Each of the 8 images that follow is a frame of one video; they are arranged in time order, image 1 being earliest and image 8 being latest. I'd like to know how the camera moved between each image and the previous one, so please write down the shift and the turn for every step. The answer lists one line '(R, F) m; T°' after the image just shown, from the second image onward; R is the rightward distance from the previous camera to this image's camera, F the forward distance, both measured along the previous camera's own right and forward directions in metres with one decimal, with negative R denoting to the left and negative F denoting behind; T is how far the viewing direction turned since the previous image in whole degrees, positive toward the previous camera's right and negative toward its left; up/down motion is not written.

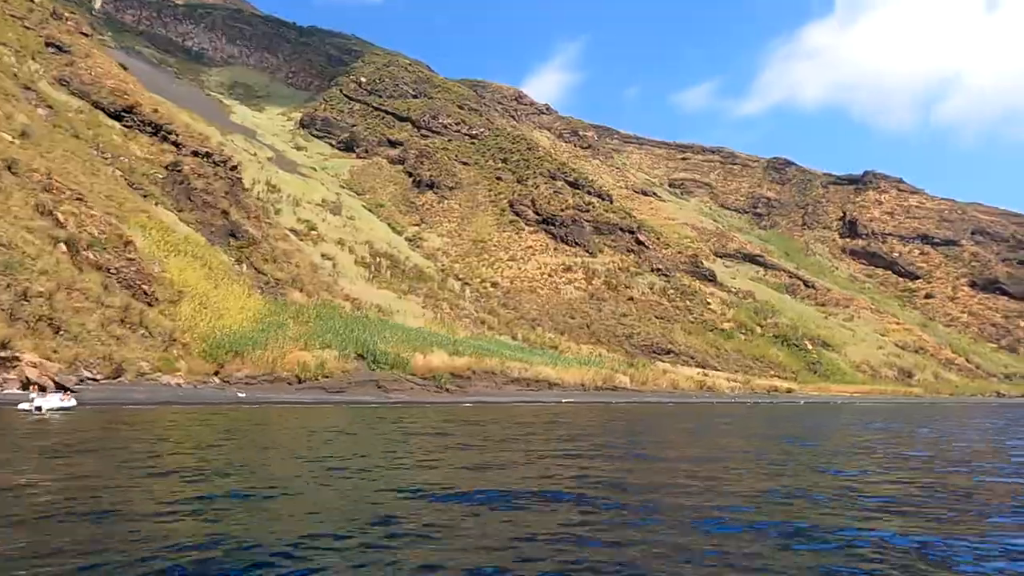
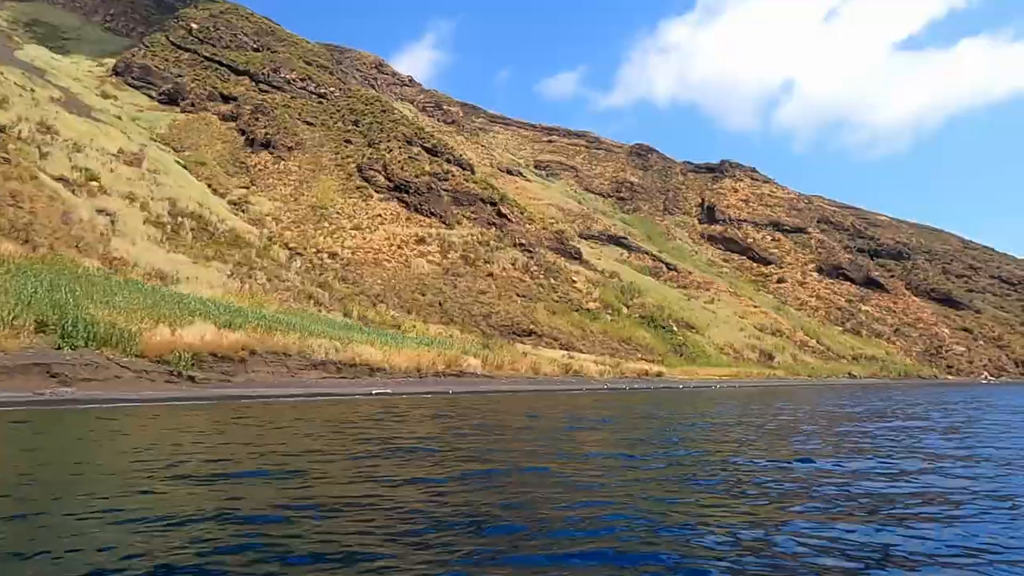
(+1.8, +6.8) m; +11°
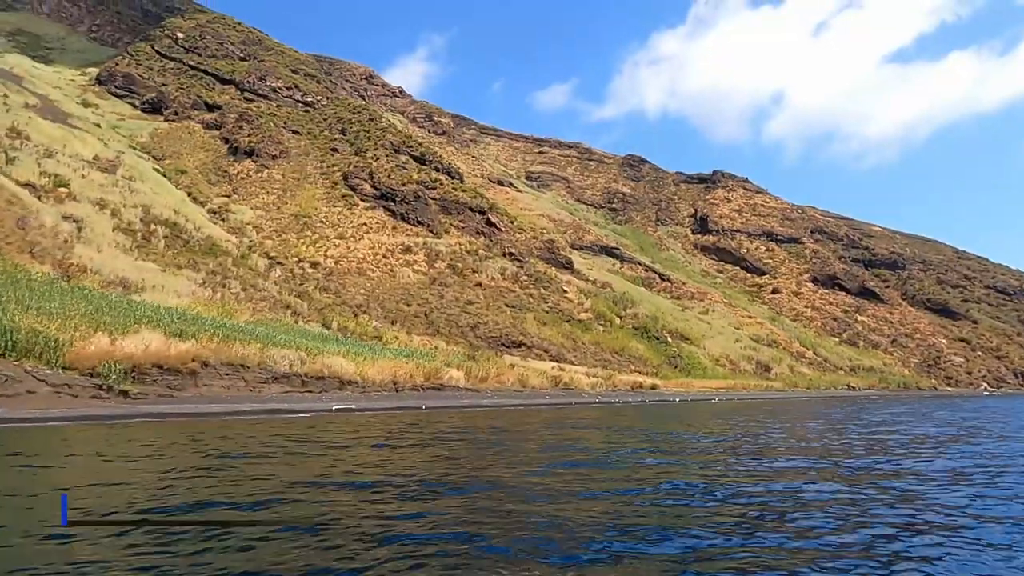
(+0.3, +1.6) m; +1°
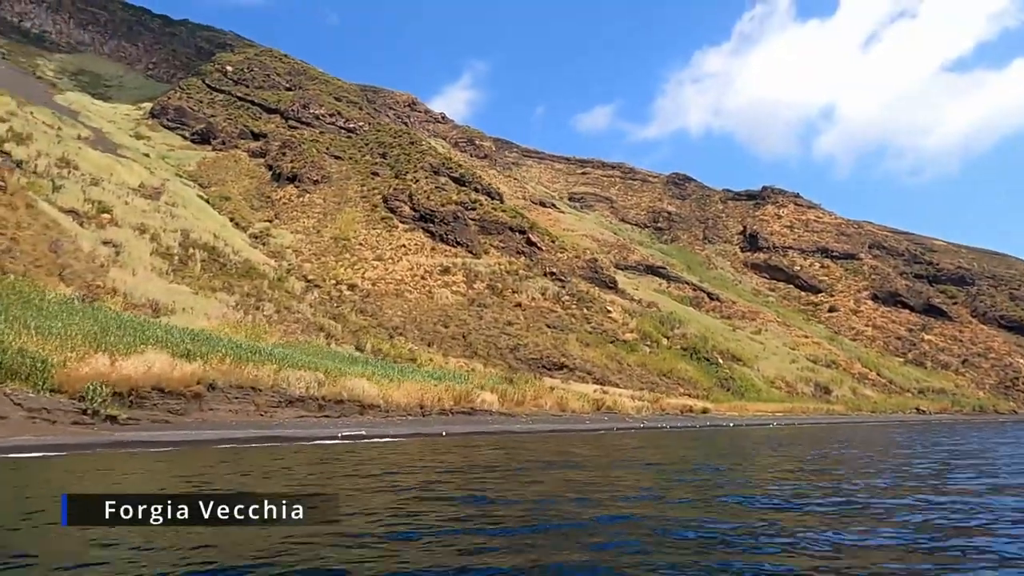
(+0.3, +1.6) m; -4°
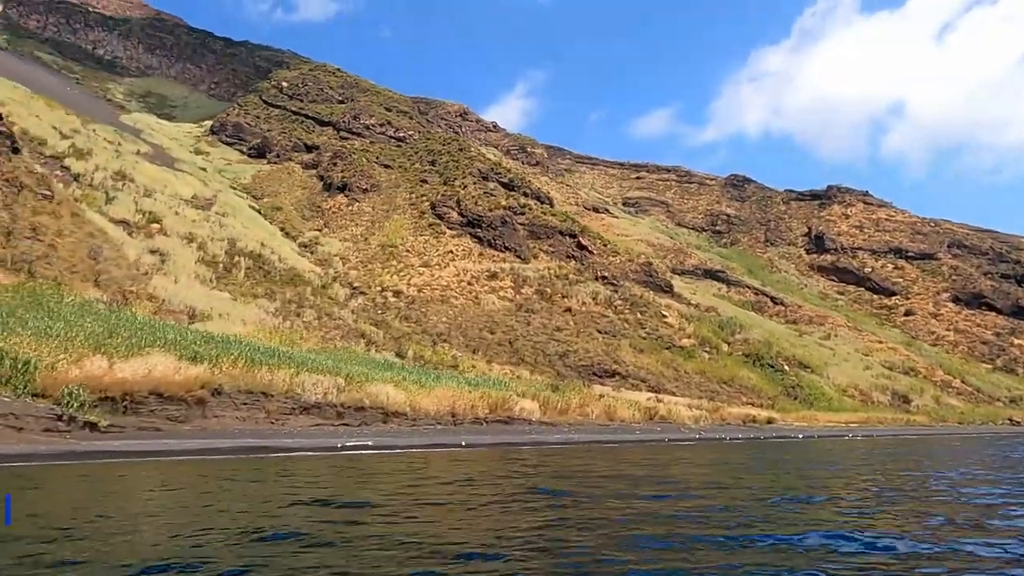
(+0.5, +1.7) m; -5°
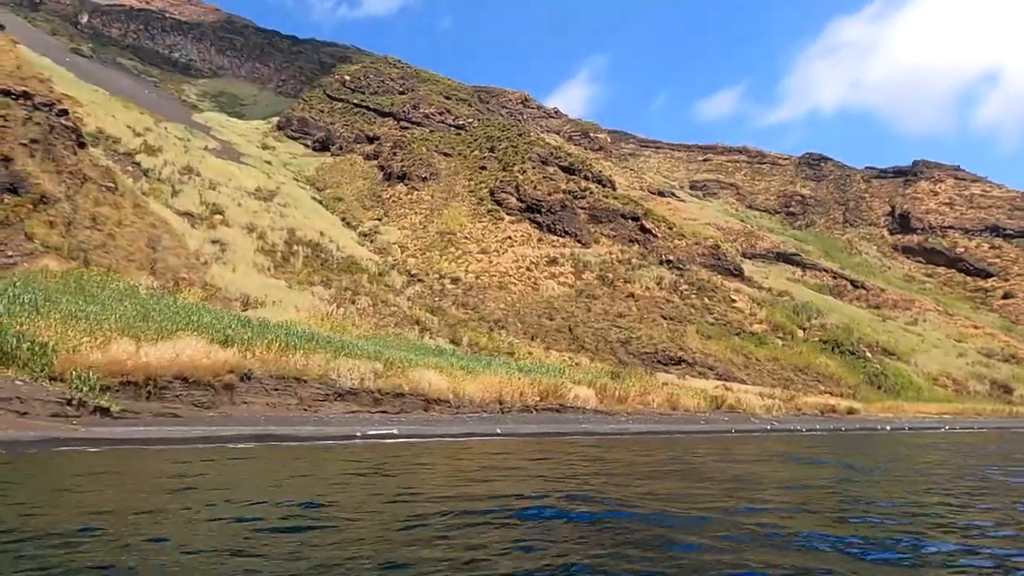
(+0.4, +1.2) m; -6°
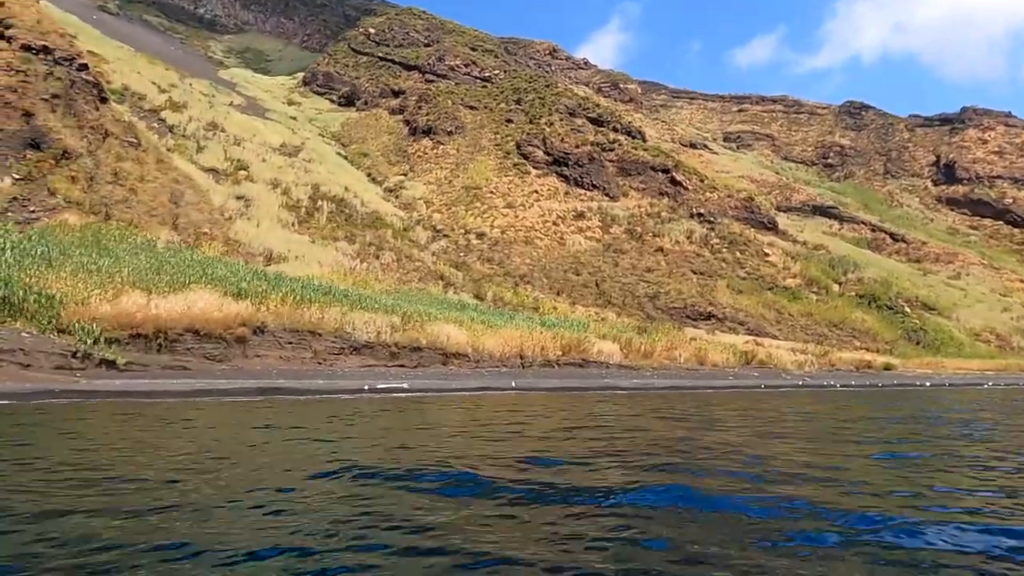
(+0.2, +0.5) m; -3°
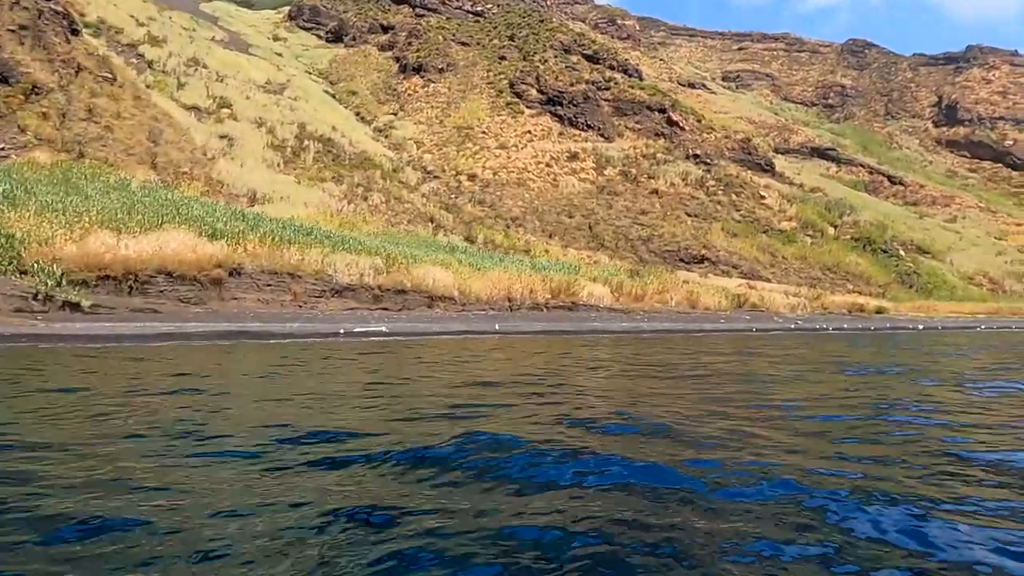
(+0.2, +0.4) m; 0°
